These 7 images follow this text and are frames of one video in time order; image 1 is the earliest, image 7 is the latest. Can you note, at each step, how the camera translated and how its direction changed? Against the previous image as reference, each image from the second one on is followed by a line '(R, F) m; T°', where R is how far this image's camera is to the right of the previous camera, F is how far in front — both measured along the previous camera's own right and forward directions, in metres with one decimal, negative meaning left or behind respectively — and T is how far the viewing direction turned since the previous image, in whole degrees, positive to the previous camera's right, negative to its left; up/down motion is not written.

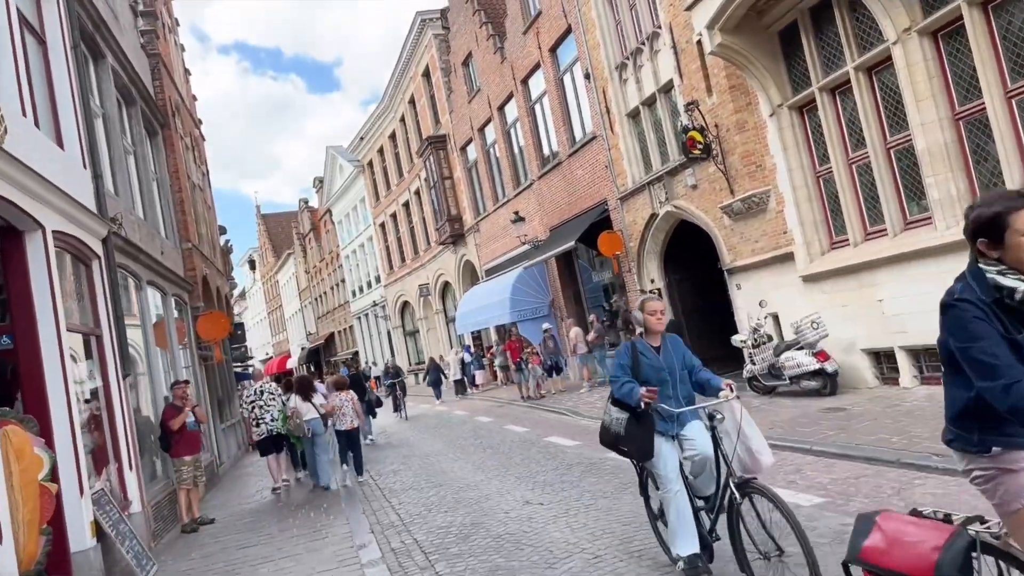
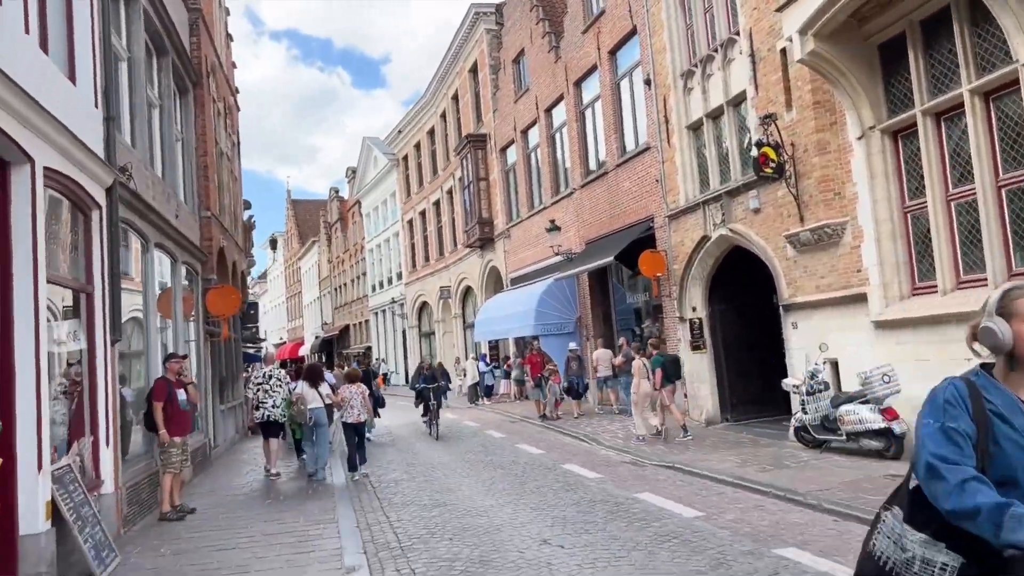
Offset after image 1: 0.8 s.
(-0.2, +1.0) m; -1°
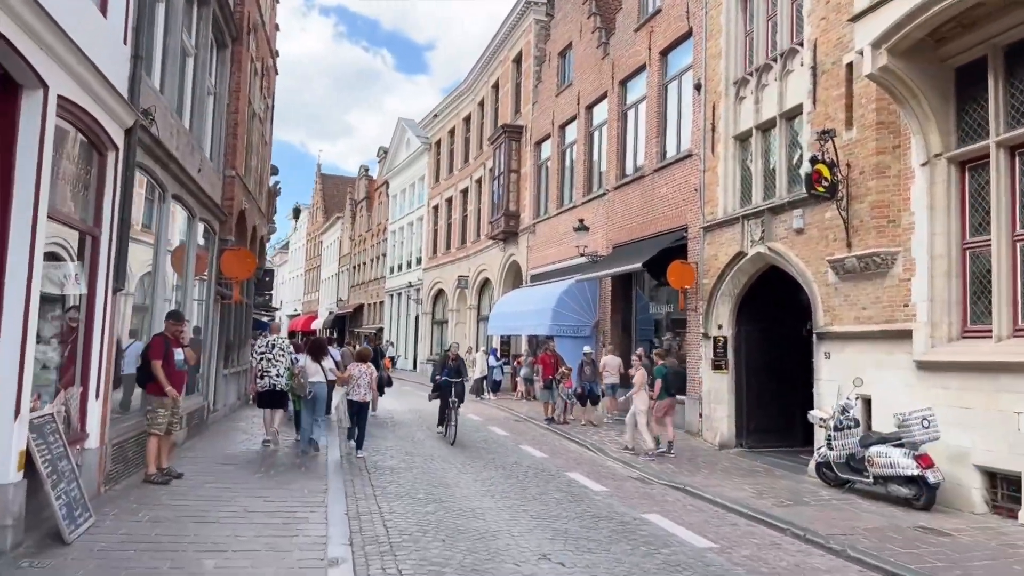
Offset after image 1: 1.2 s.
(-0.1, +0.5) m; -1°
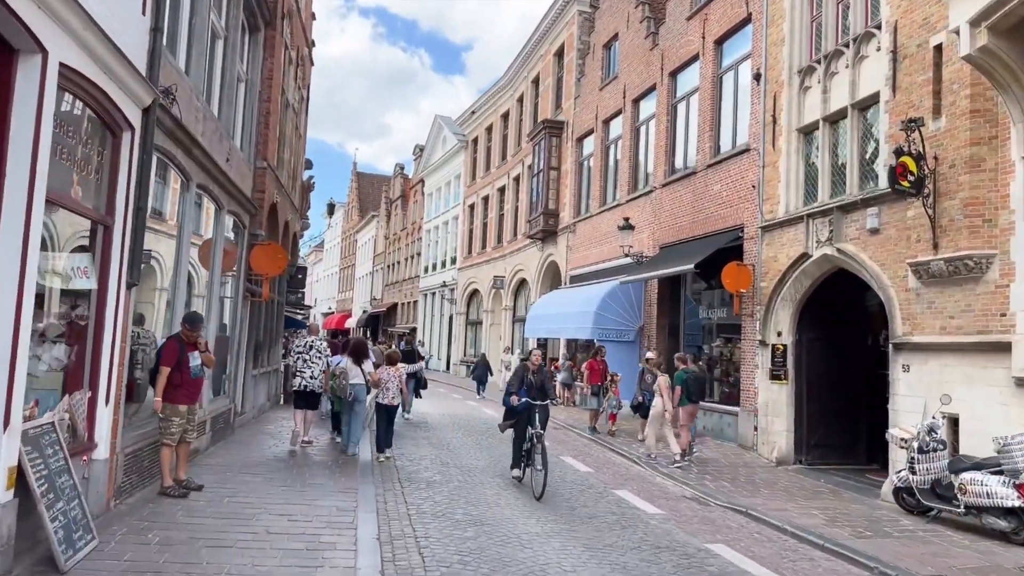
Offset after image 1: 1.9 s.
(-0.2, +0.8) m; -2°
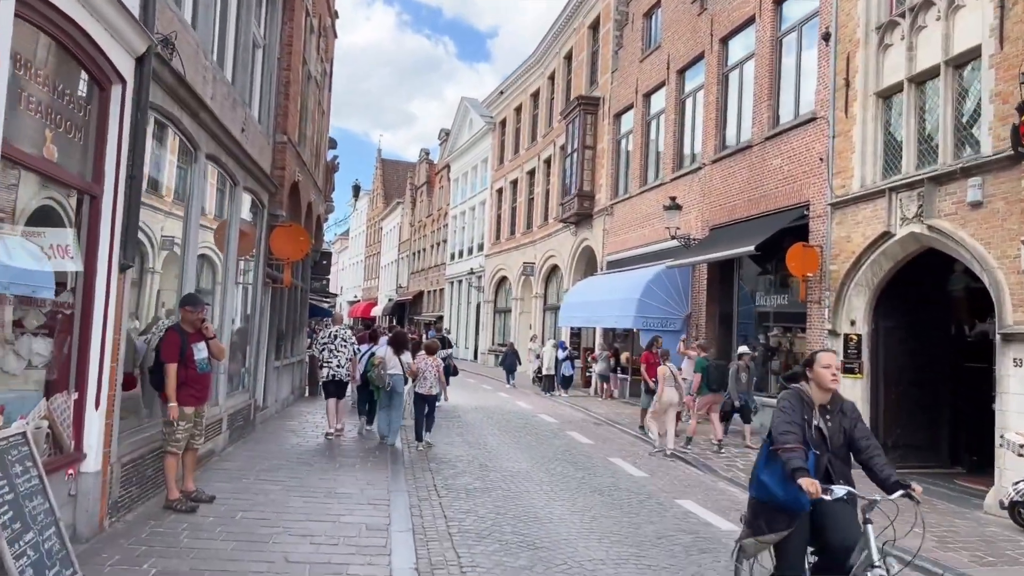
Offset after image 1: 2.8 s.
(-0.3, +1.2) m; -2°
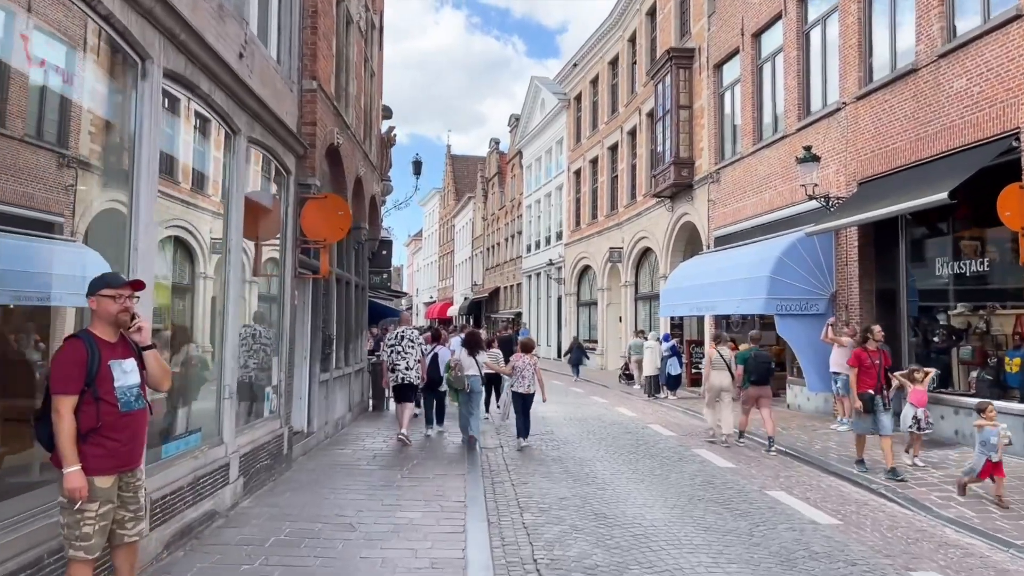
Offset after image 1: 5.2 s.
(-0.4, +3.0) m; -6°
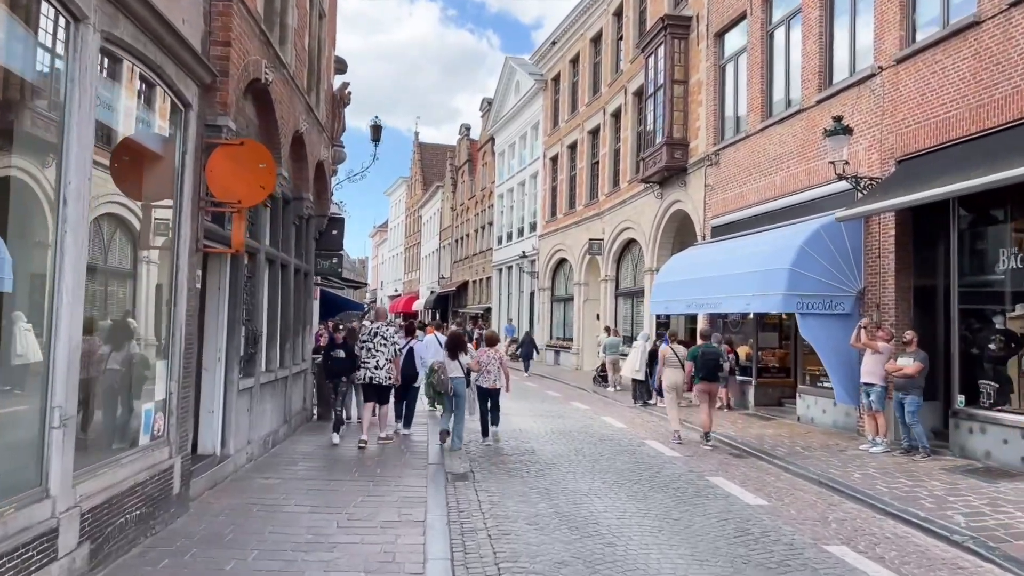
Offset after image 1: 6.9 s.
(-0.1, +2.2) m; +2°
